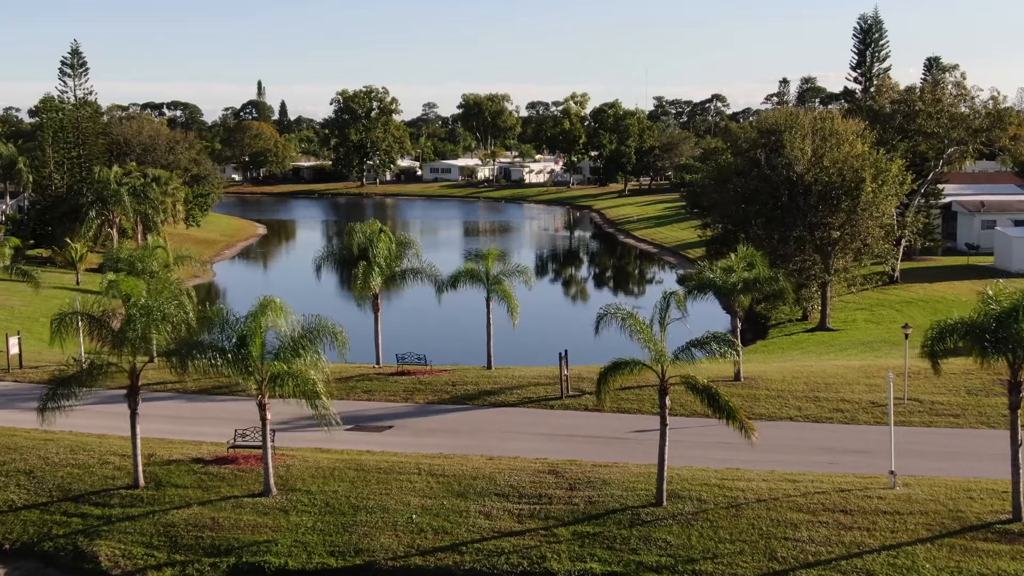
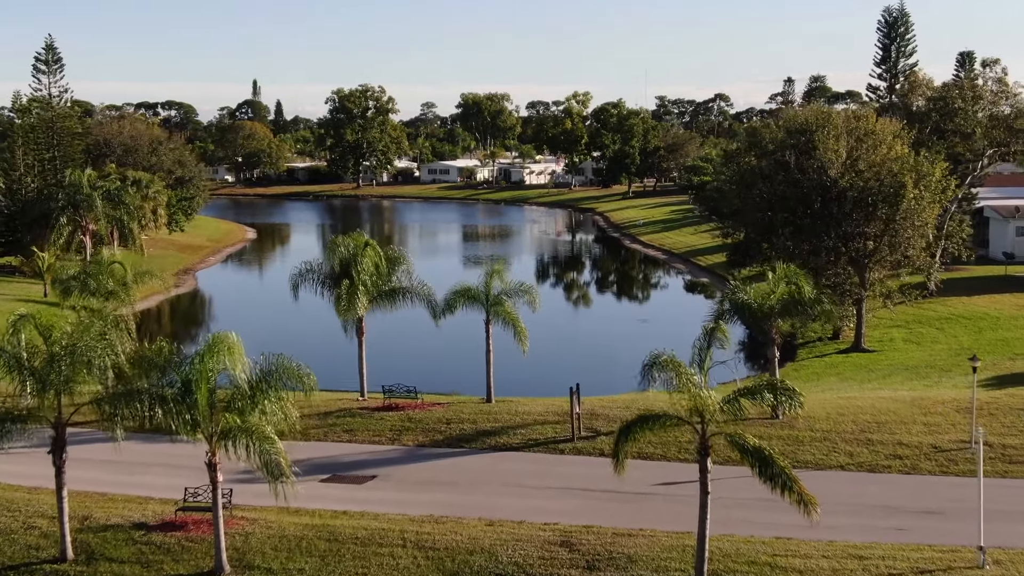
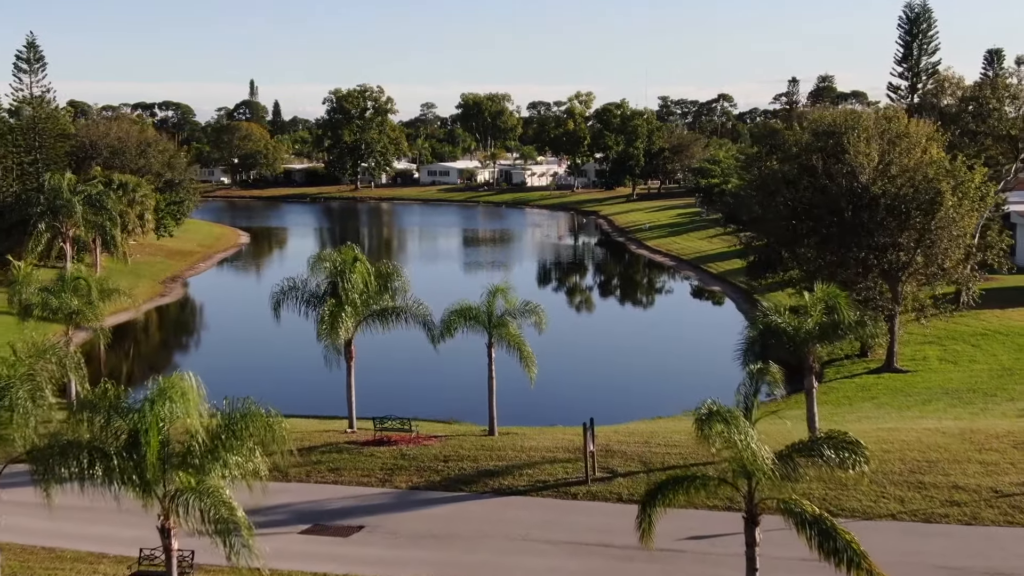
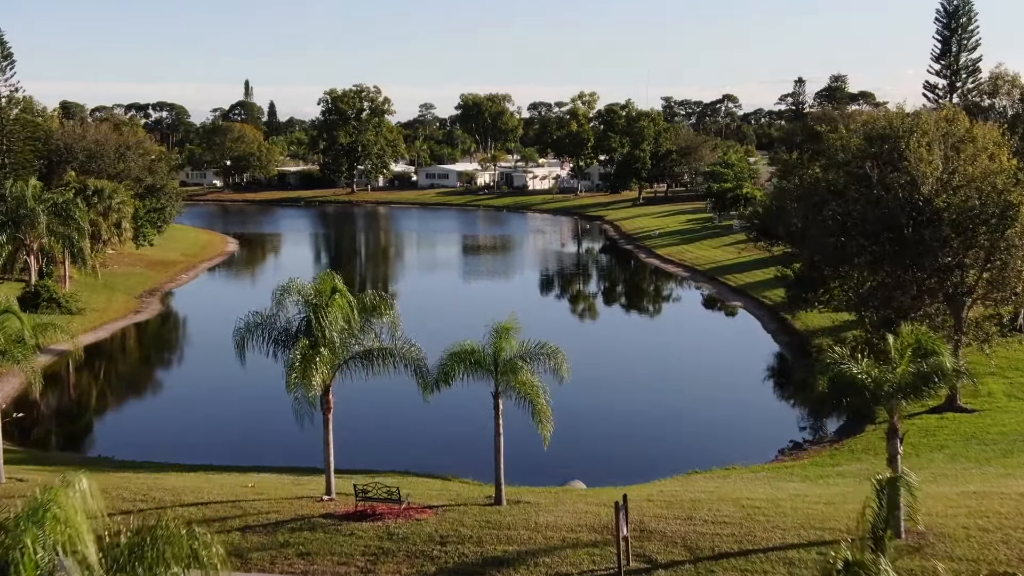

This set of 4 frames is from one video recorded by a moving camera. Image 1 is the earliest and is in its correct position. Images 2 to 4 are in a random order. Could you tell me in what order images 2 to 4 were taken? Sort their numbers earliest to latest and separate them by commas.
2, 3, 4
